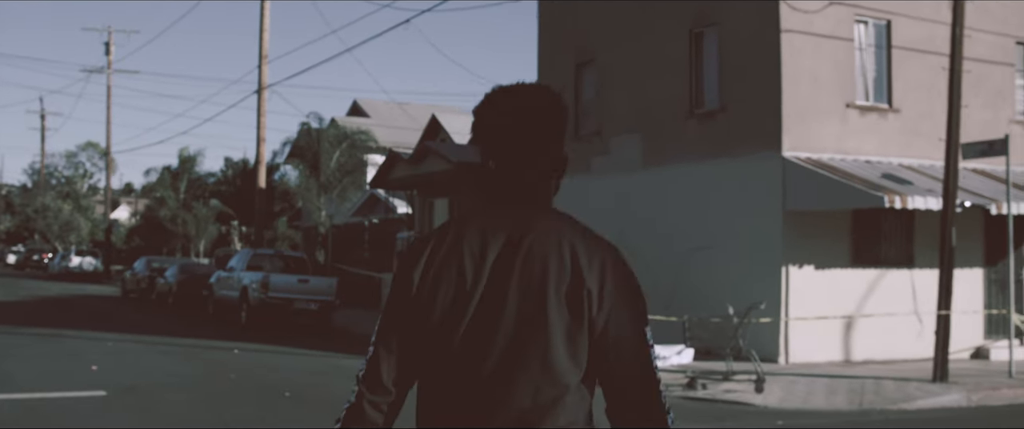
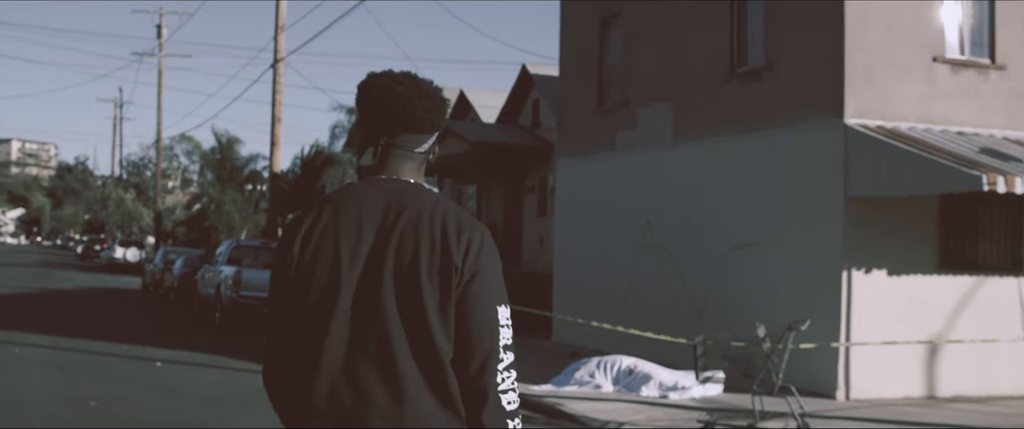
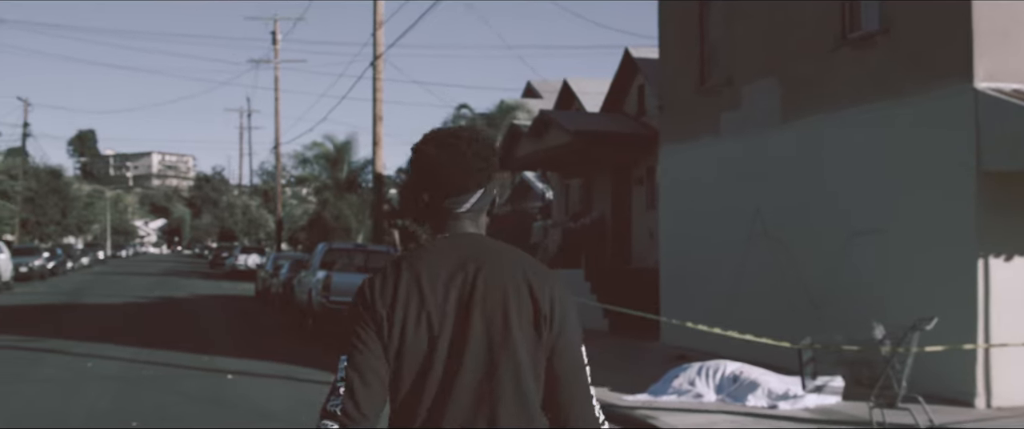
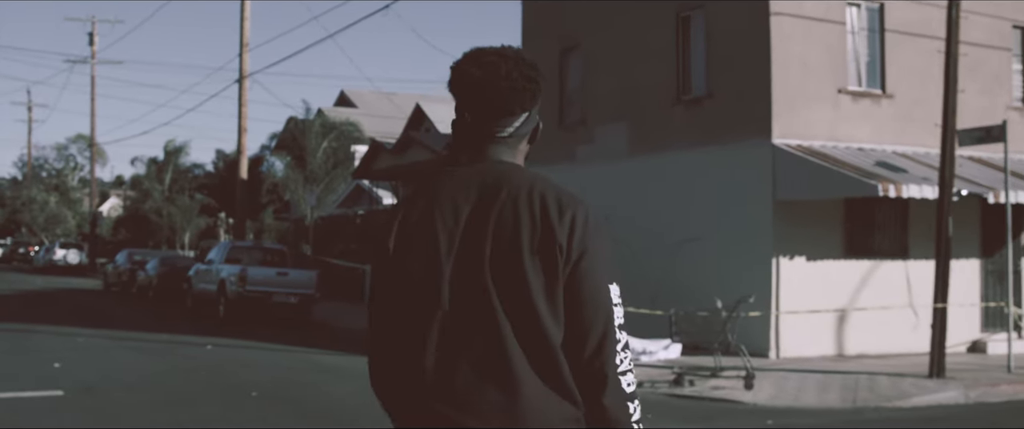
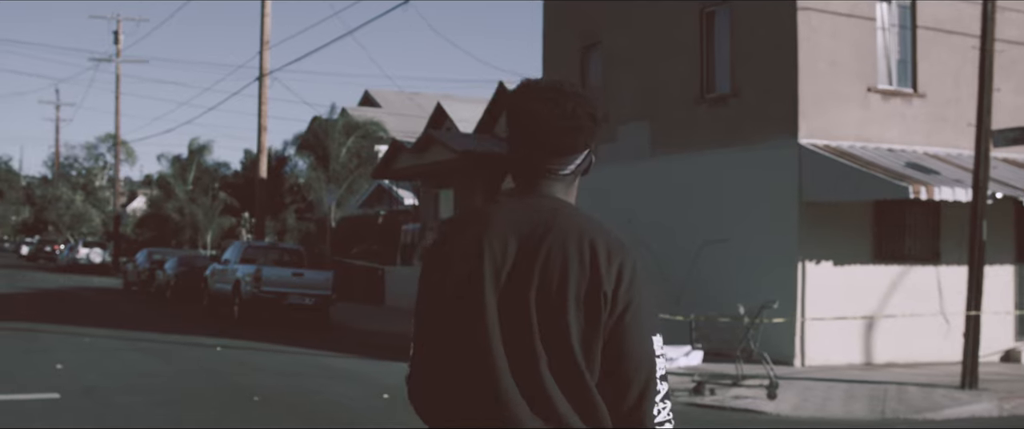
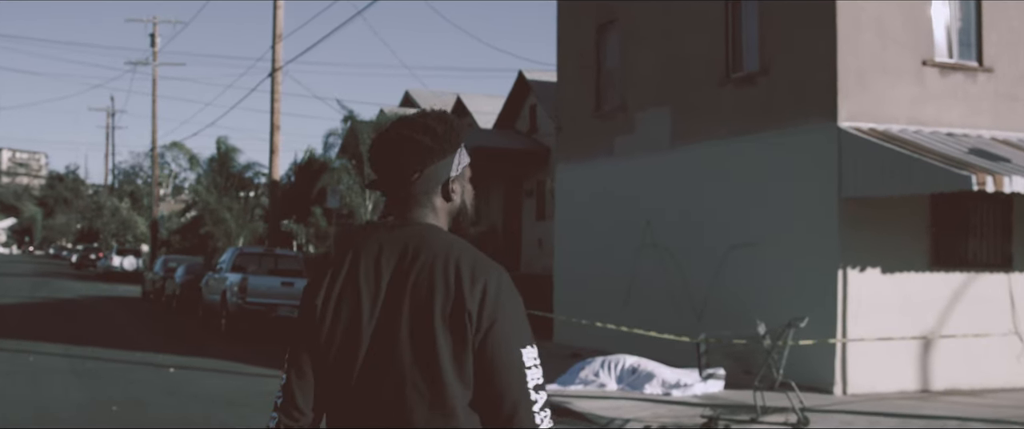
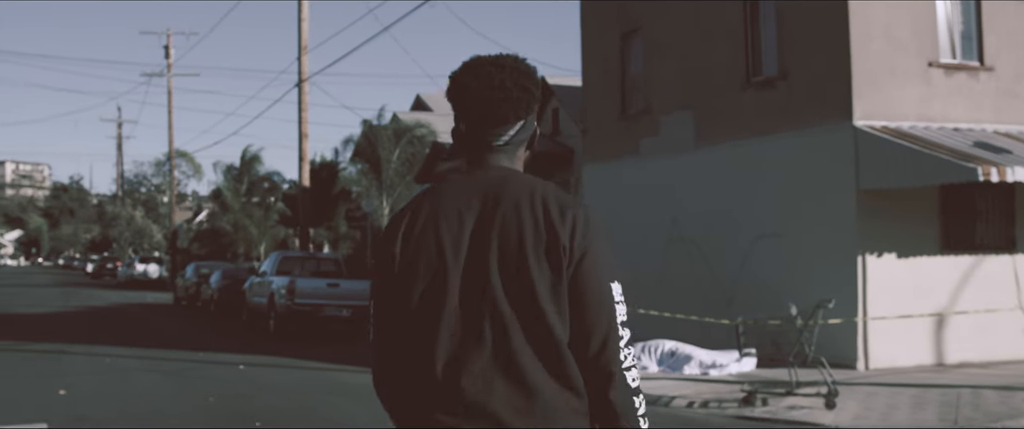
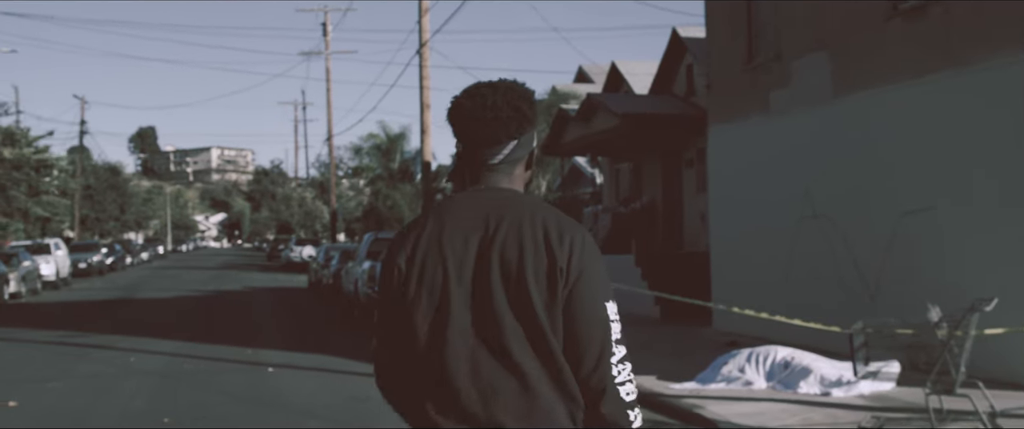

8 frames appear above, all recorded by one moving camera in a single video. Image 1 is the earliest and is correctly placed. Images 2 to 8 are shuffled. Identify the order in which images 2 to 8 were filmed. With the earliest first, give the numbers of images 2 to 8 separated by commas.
4, 5, 7, 6, 2, 3, 8
